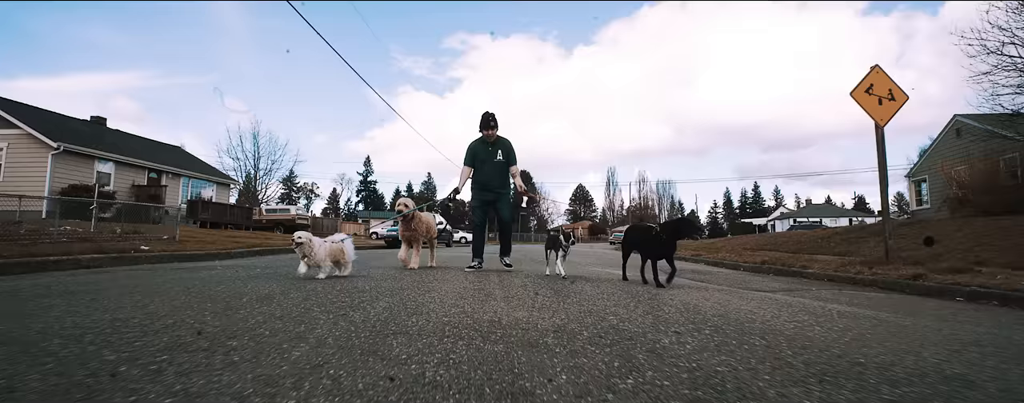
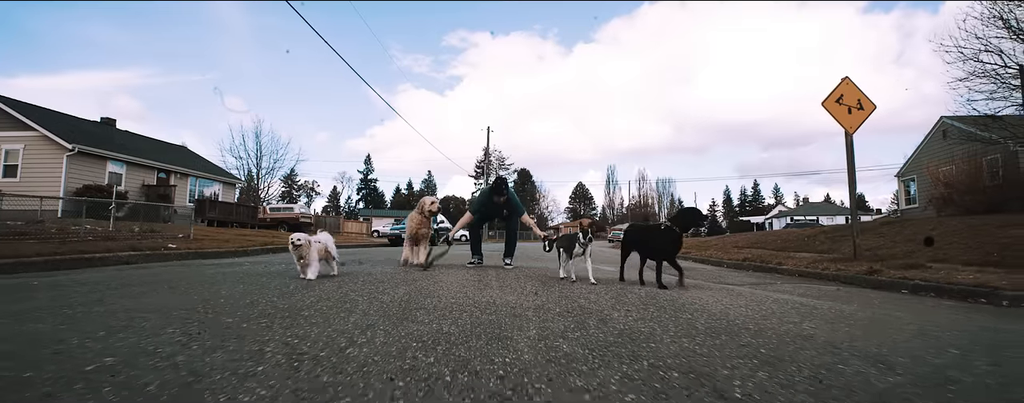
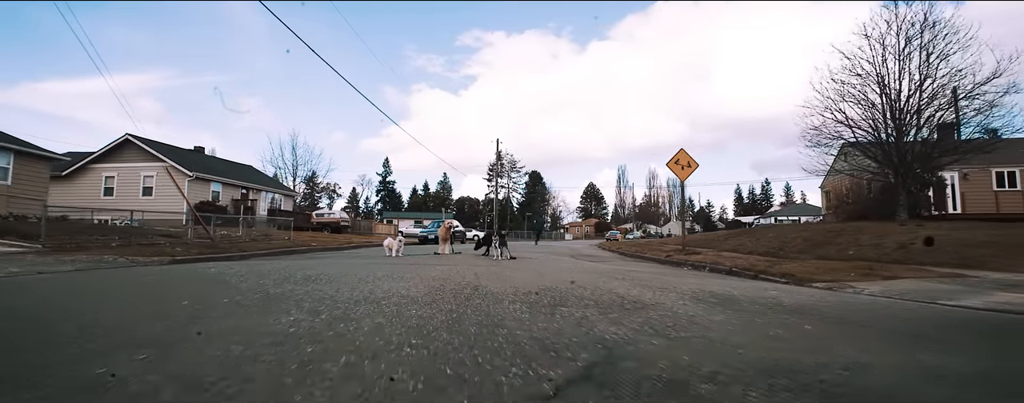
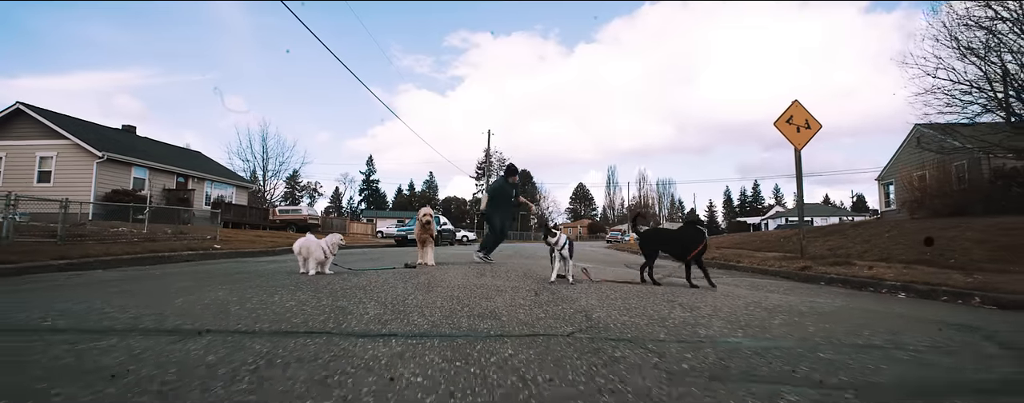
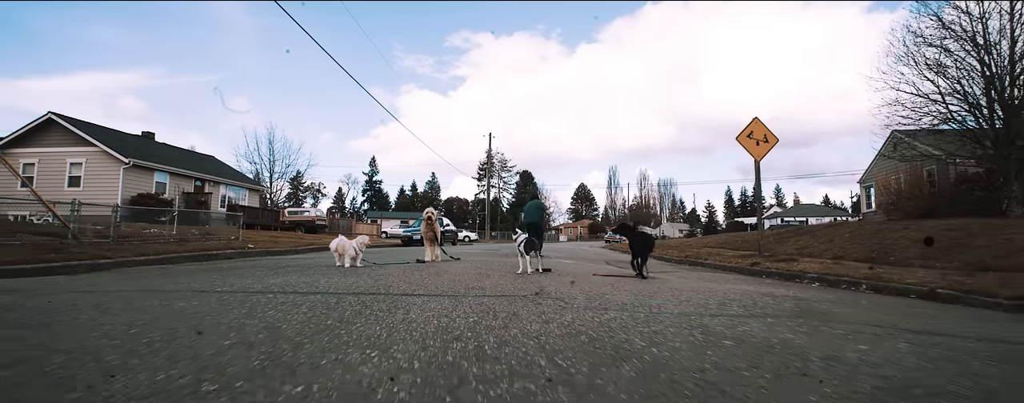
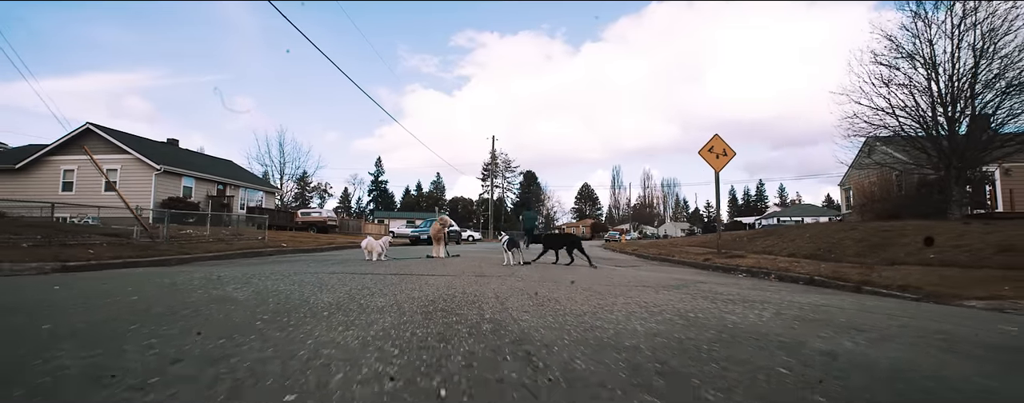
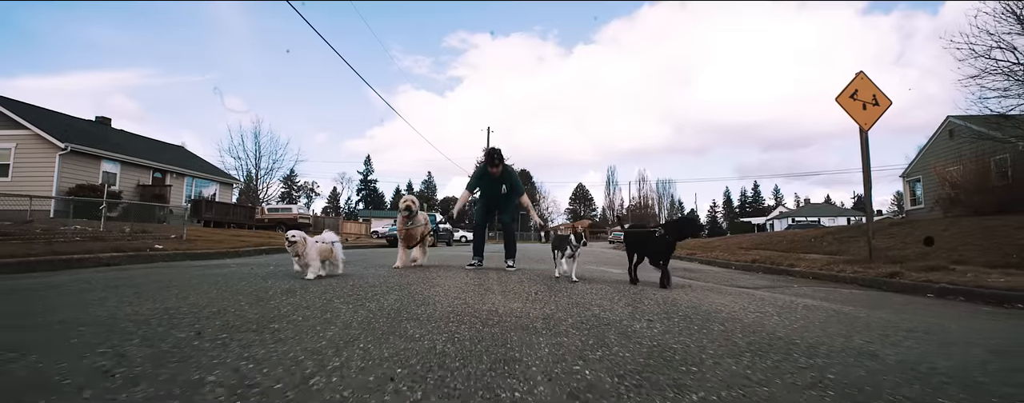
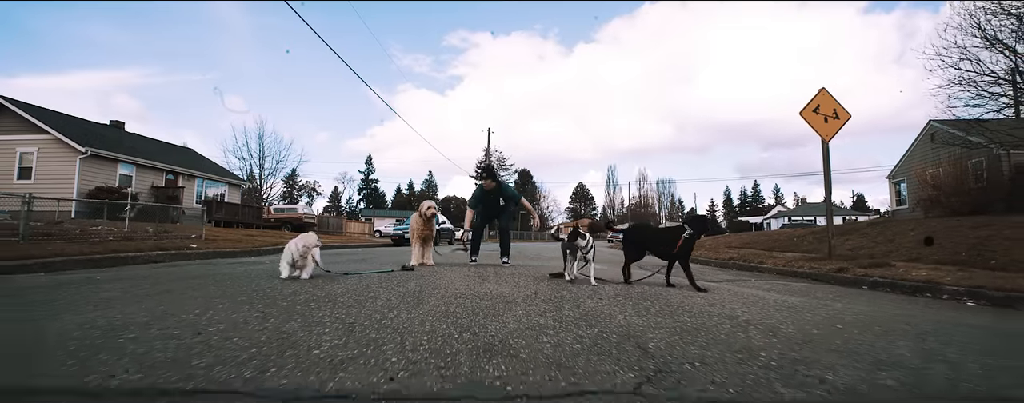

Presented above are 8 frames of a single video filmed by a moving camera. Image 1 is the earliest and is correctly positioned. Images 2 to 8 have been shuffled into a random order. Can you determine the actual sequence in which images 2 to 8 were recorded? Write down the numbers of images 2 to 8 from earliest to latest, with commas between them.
7, 2, 8, 4, 5, 6, 3
